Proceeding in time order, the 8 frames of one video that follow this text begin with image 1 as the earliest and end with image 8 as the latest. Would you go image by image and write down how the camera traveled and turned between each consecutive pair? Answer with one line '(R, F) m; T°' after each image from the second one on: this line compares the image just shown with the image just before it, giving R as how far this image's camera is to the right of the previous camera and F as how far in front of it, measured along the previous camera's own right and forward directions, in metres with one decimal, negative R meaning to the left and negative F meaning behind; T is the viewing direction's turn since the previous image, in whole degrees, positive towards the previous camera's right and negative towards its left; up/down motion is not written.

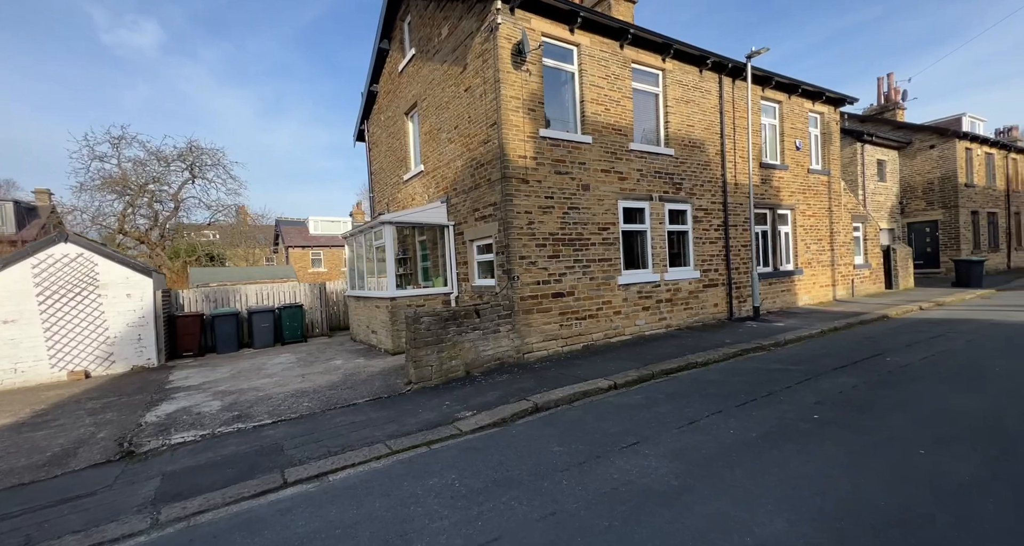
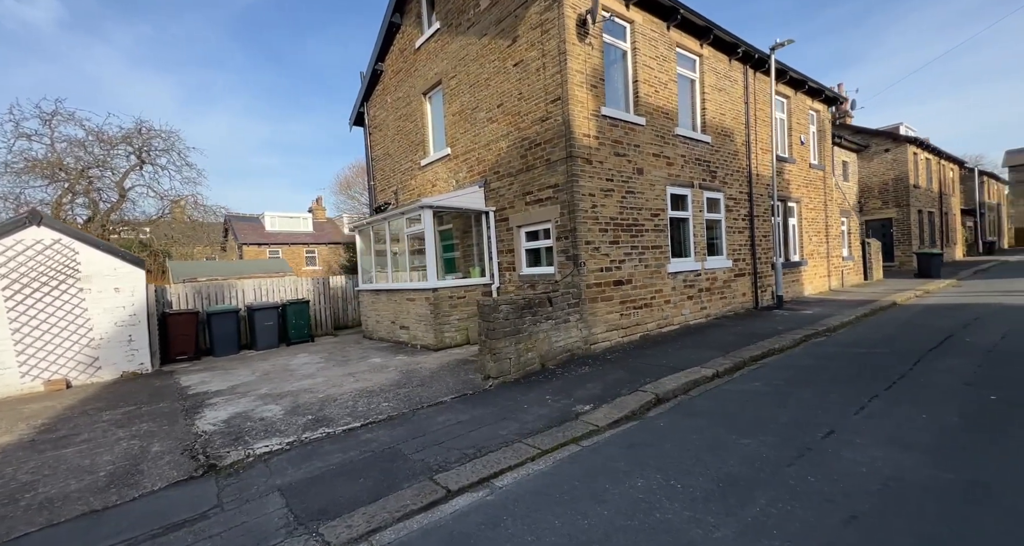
(-2.0, +0.7) m; +6°
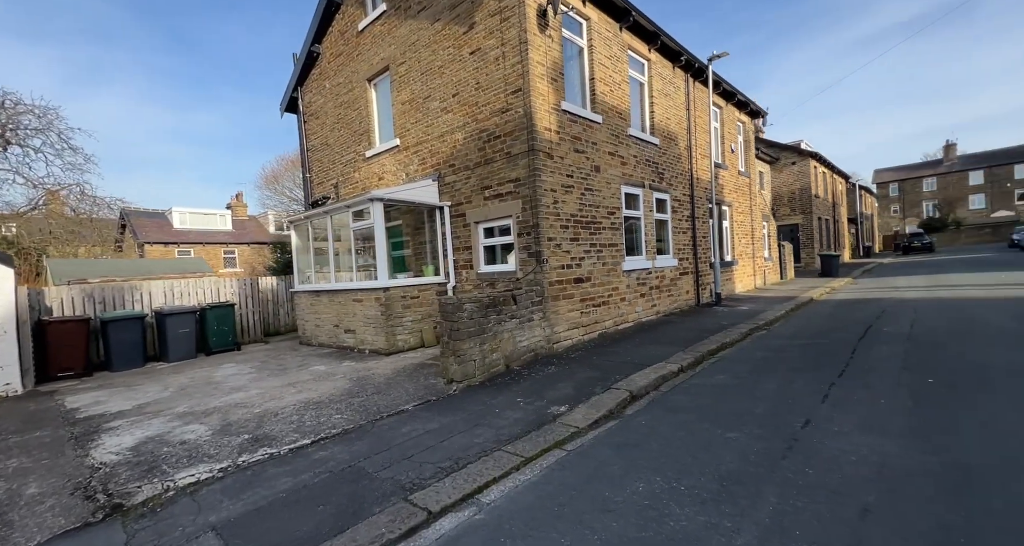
(-0.4, +0.4) m; +8°
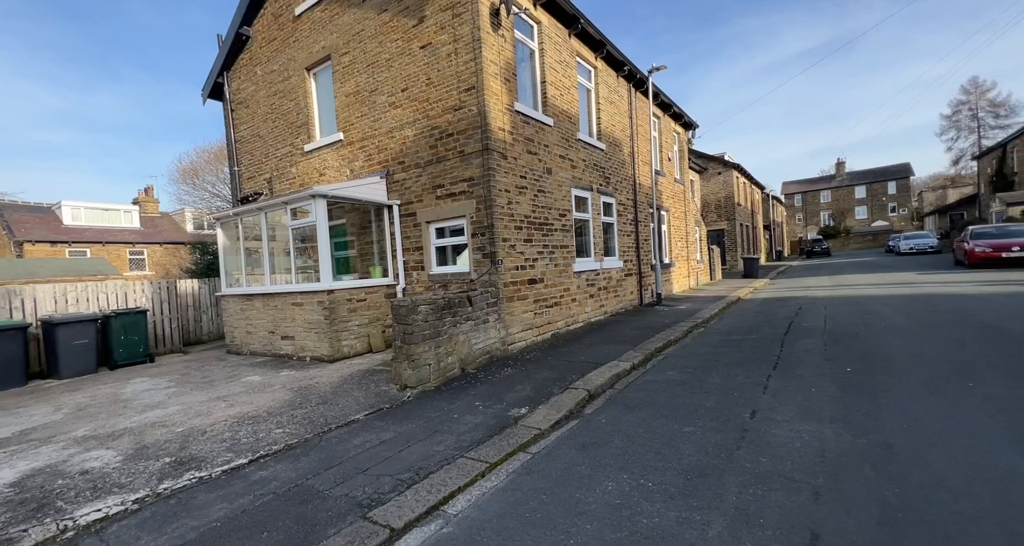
(-0.2, +0.1) m; +8°
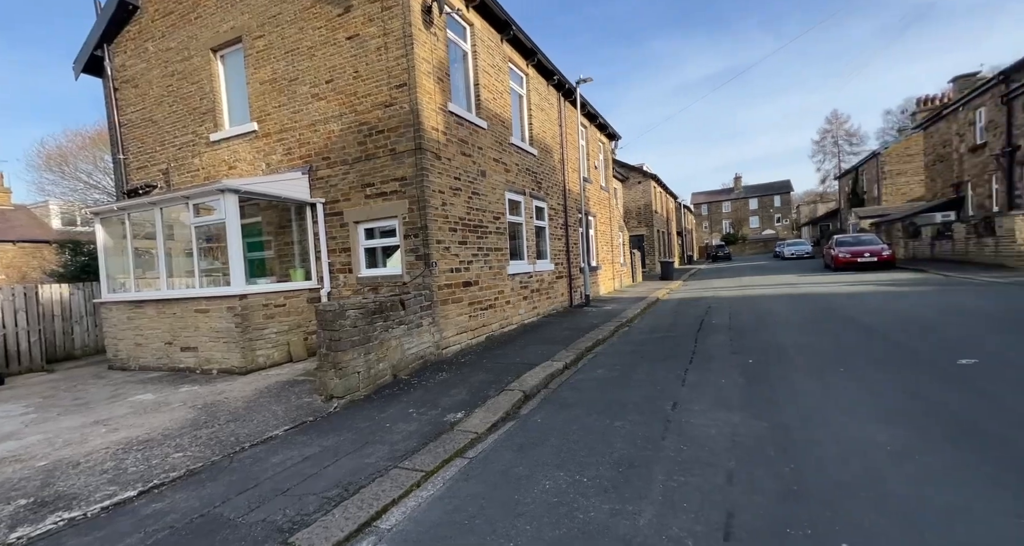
(0.0, +0.1) m; +9°
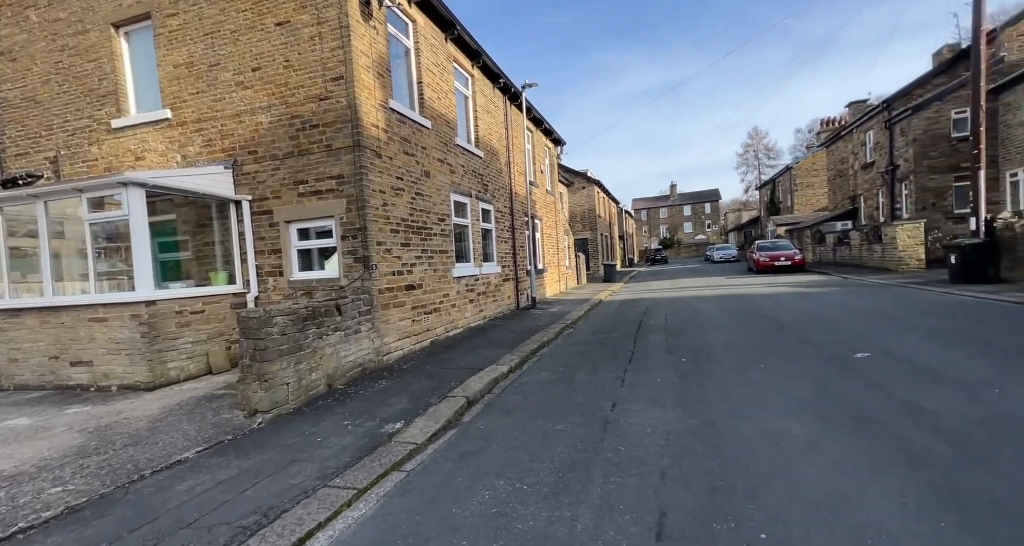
(0.0, +0.1) m; +7°
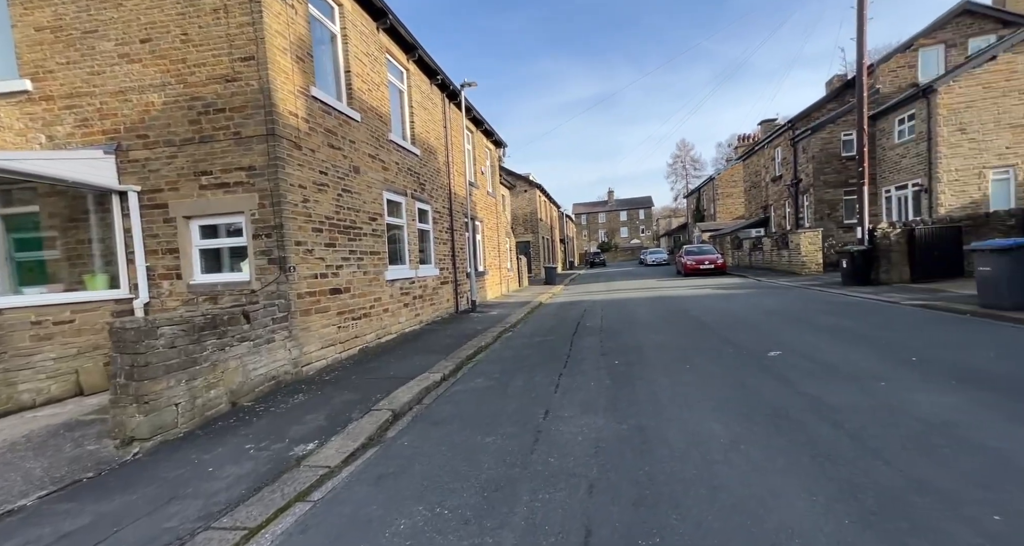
(+0.1, +0.3) m; +7°
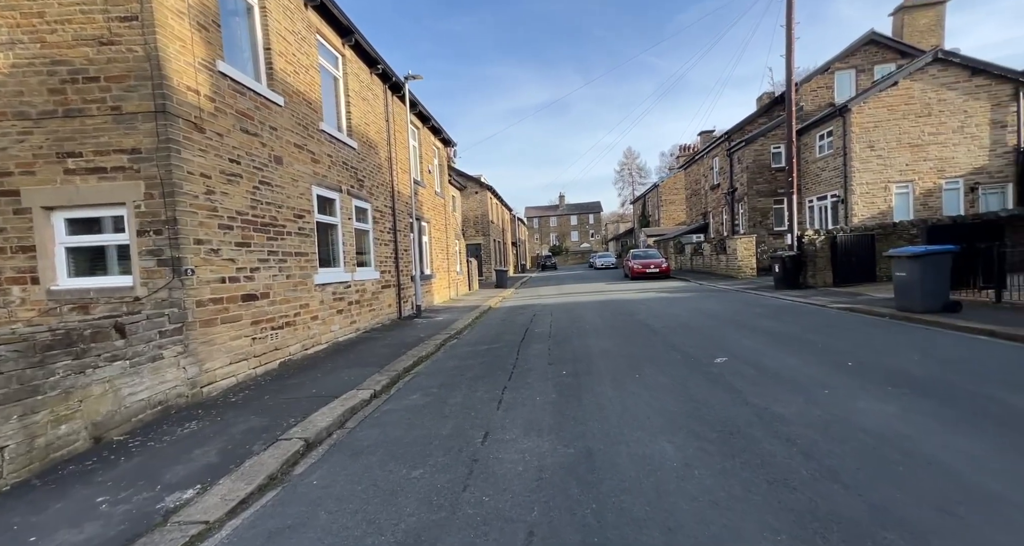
(+0.1, +0.5) m; +6°
